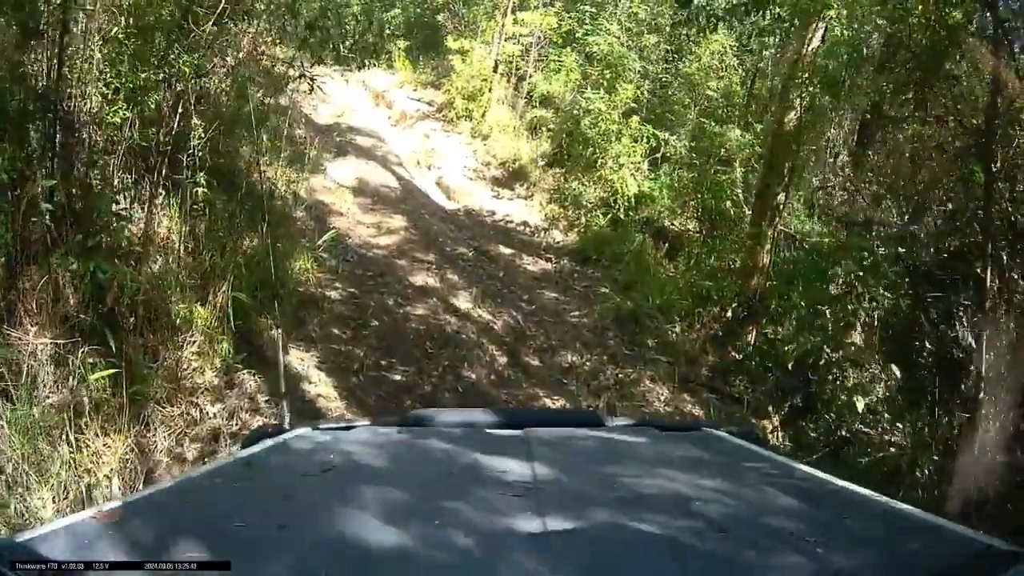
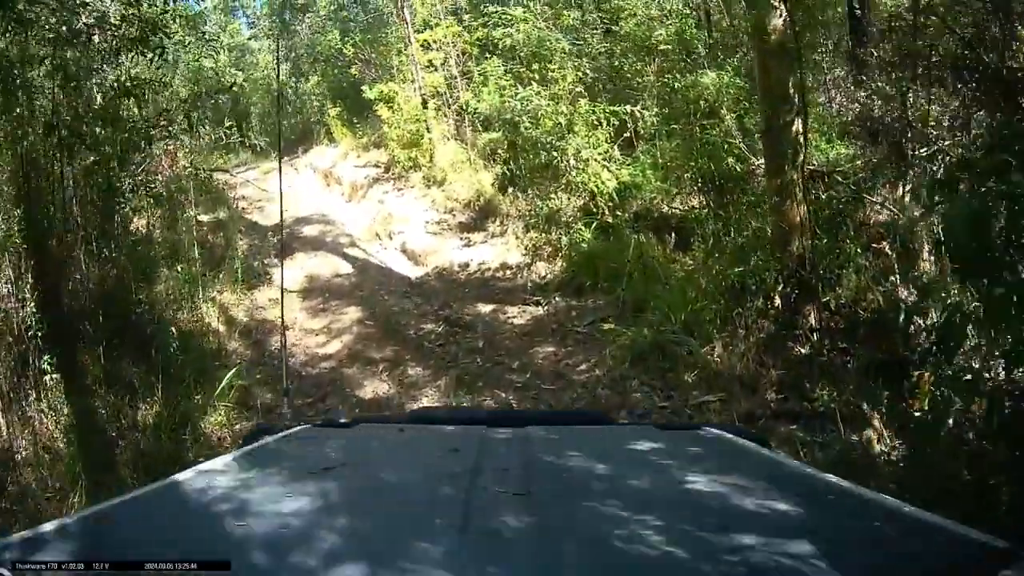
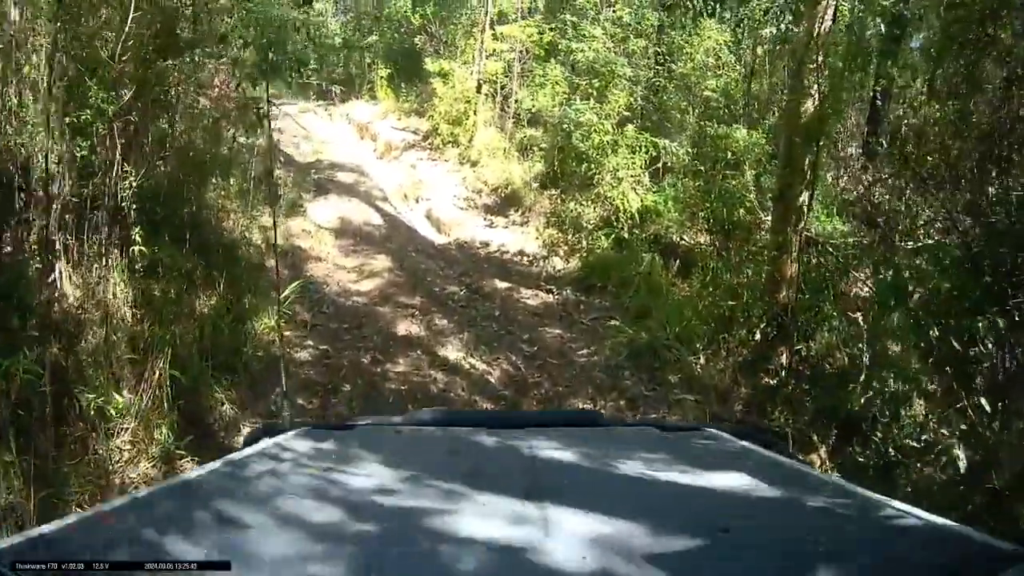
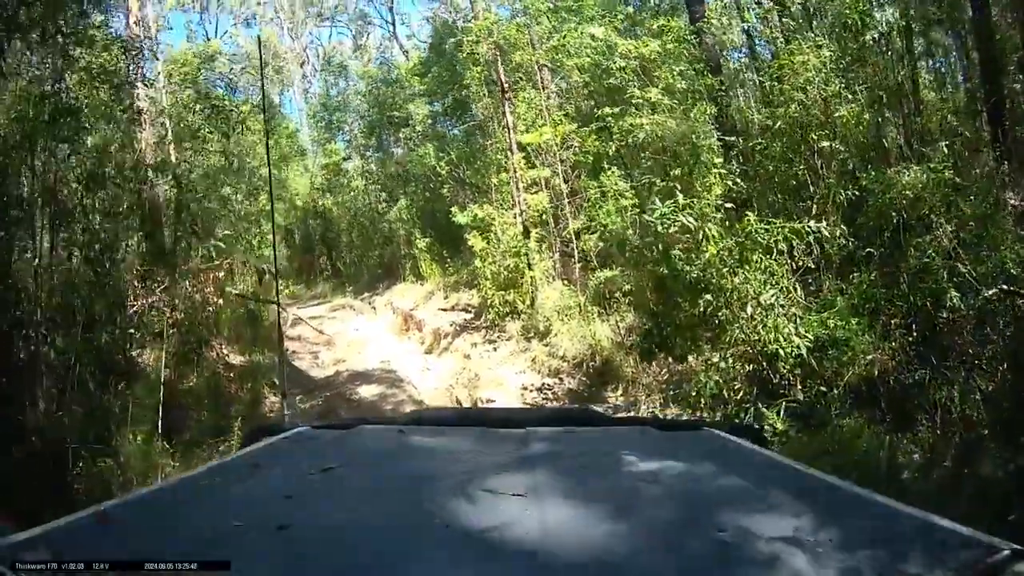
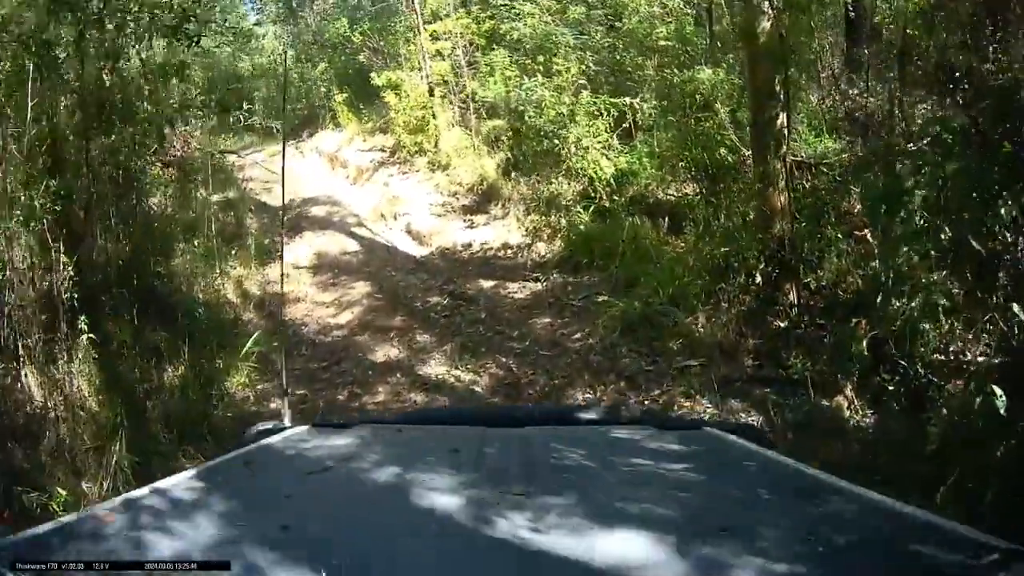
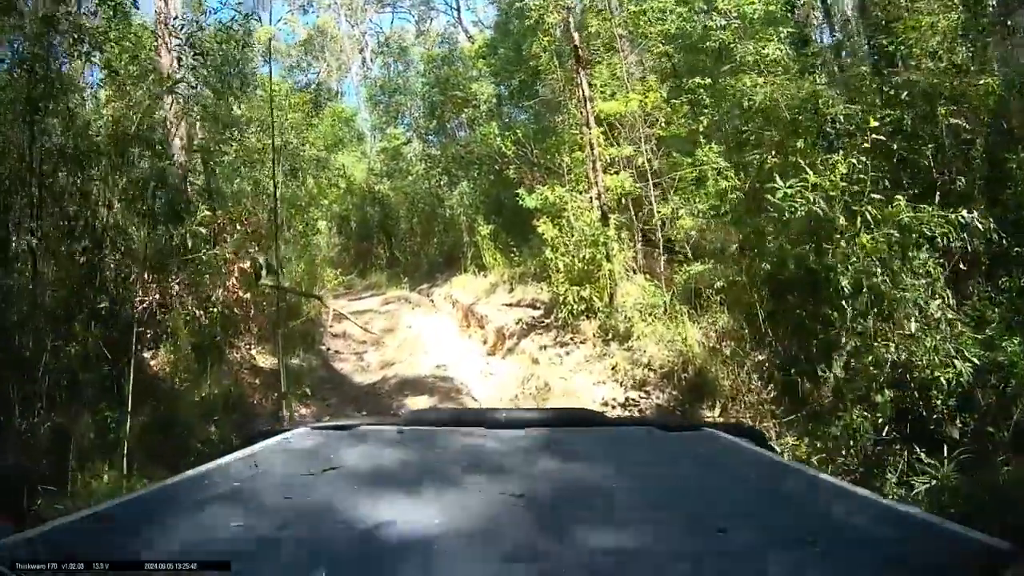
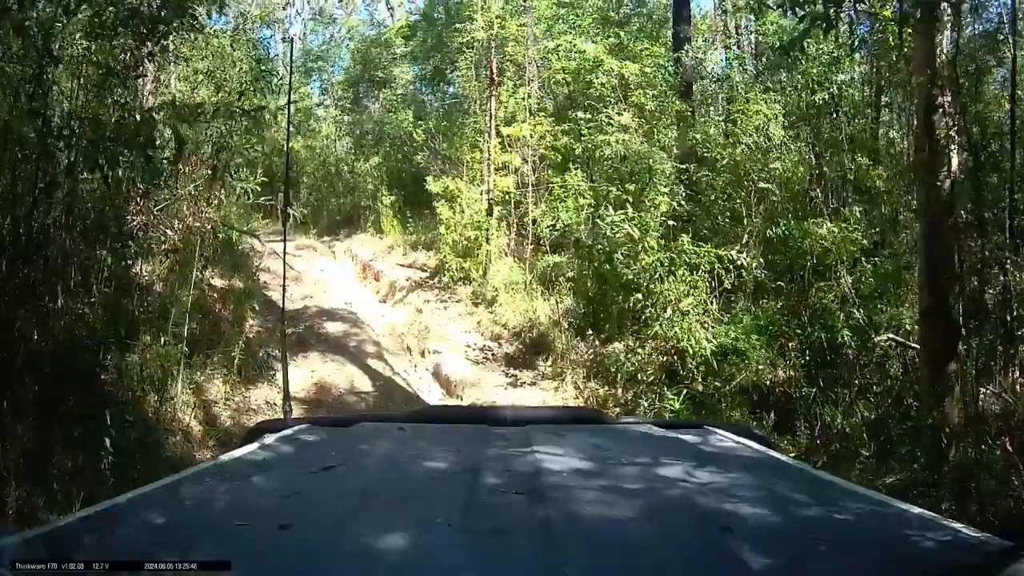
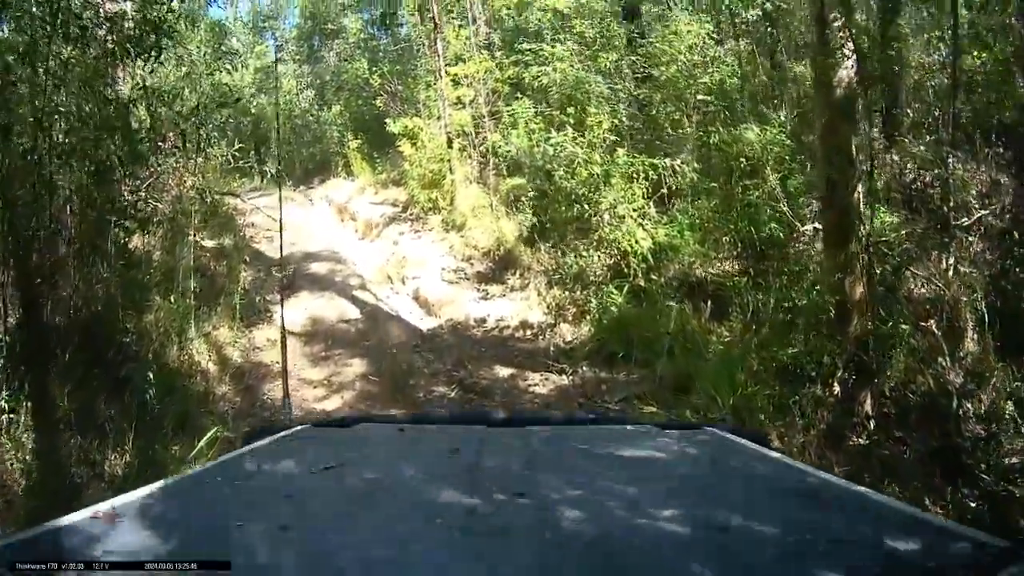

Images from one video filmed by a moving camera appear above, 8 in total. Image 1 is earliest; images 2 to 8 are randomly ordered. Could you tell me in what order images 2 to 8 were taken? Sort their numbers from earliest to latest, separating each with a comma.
3, 5, 2, 8, 7, 4, 6
